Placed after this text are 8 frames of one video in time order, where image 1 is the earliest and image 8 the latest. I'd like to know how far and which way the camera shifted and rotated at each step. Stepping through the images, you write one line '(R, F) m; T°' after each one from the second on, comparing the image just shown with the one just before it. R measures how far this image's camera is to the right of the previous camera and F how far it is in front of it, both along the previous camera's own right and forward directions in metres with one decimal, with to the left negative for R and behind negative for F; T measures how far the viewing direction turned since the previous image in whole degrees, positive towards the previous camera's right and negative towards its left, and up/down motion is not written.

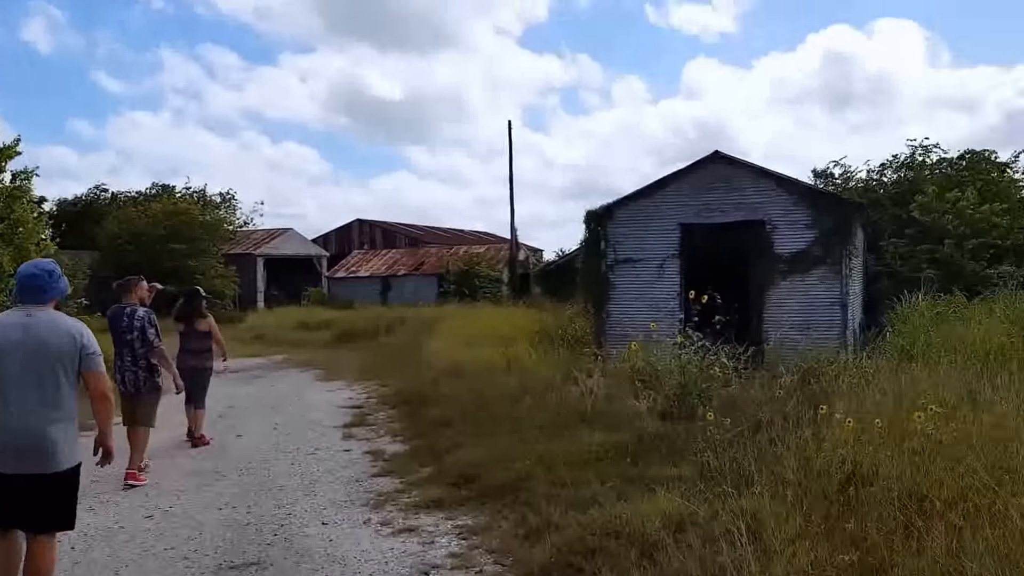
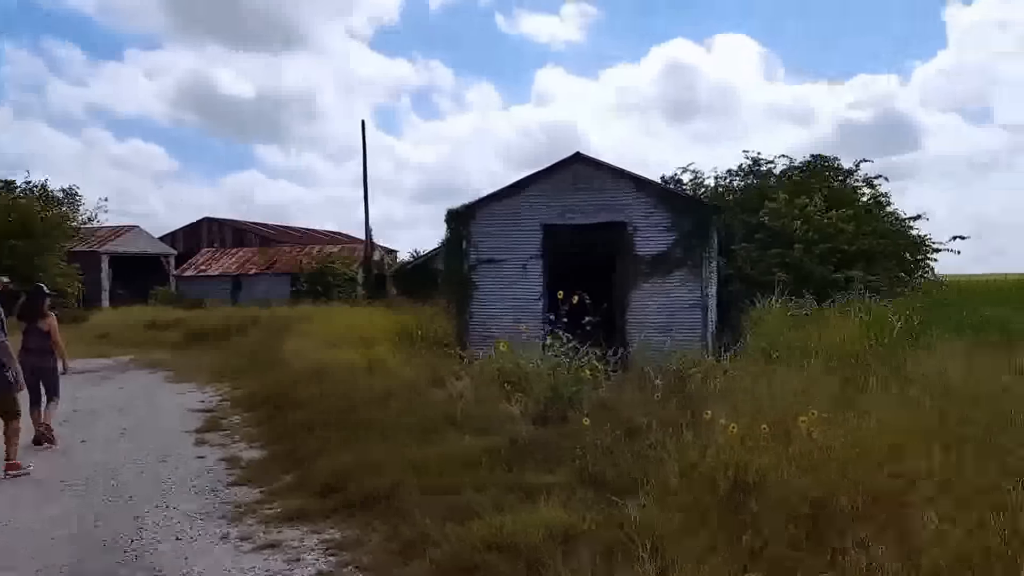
(-0.1, +0.3) m; +7°
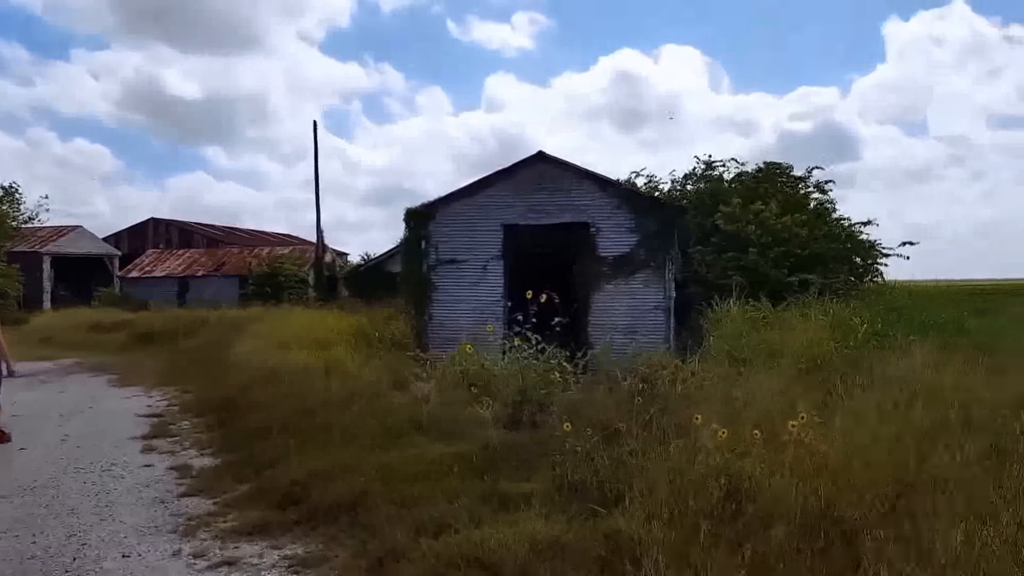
(-0.1, +0.3) m; +3°
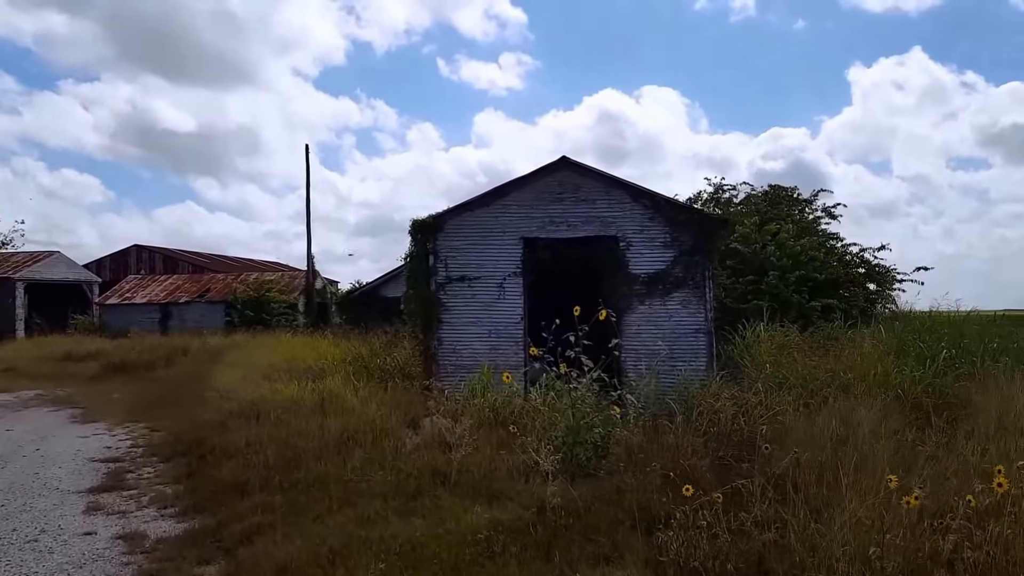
(-0.3, +1.5) m; +1°
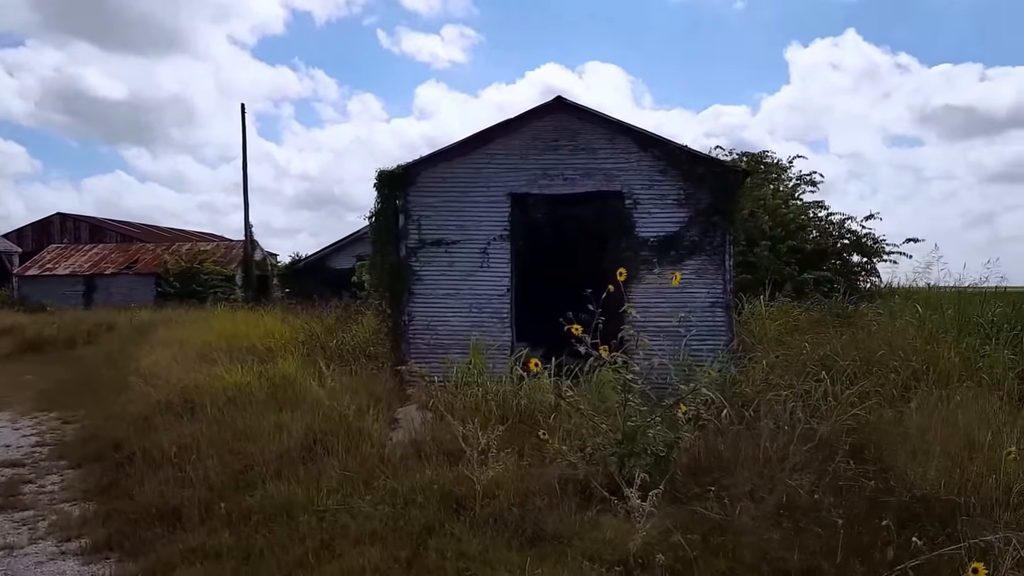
(-0.3, +1.4) m; +3°
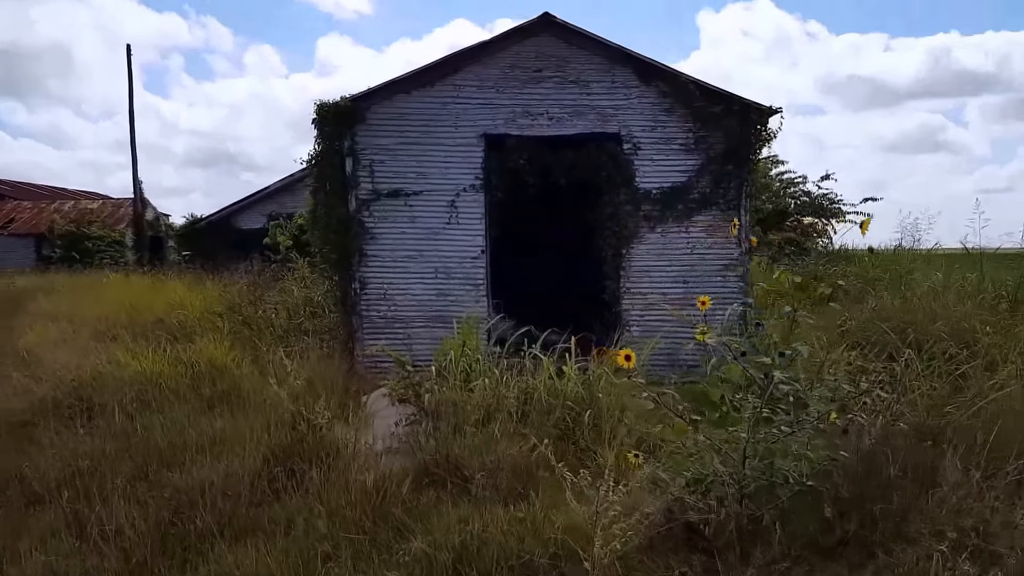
(-0.5, +1.5) m; +5°
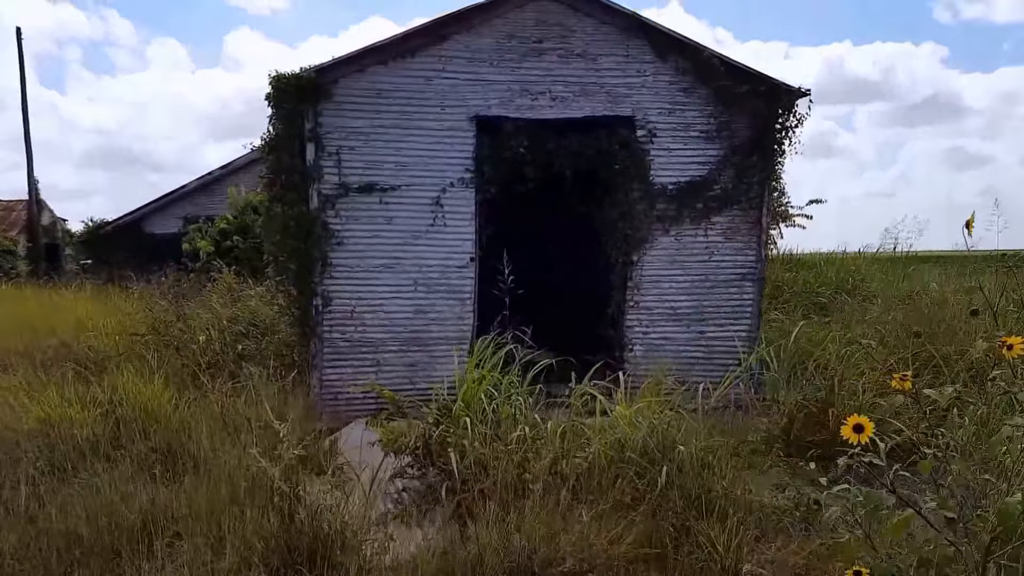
(-0.4, +1.1) m; +5°
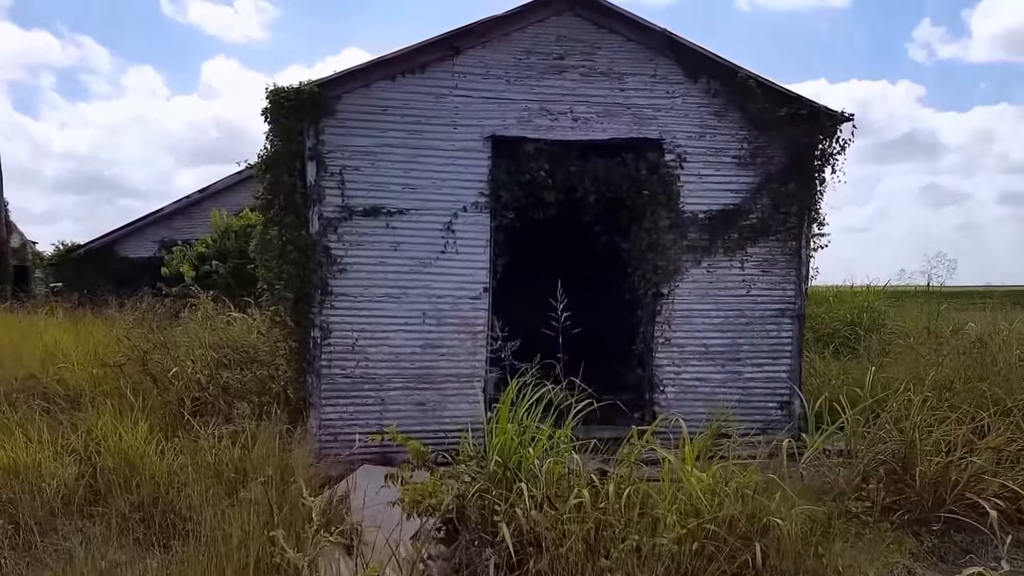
(-0.2, +0.4) m; +1°
